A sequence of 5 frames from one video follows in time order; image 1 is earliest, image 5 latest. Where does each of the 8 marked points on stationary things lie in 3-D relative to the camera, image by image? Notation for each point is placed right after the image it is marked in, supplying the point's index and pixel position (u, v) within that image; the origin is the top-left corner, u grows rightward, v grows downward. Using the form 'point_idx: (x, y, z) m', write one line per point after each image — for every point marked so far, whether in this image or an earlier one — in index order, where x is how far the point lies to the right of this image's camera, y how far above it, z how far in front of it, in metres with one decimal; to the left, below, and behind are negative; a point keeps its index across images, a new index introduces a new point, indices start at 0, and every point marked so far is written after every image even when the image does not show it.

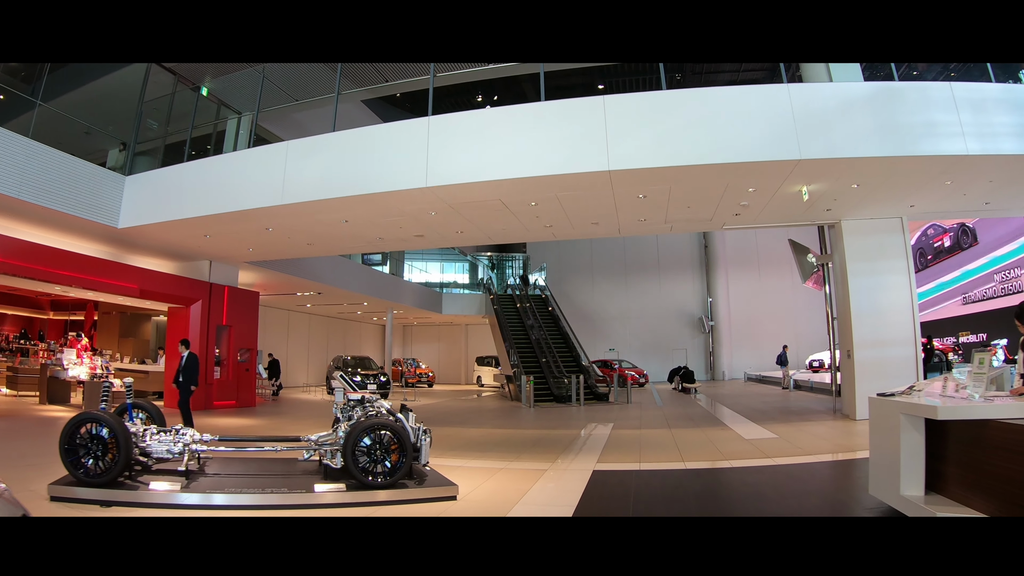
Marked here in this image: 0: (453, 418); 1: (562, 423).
0: (-1.4, -3.1, +12.2) m
1: (+1.0, -2.5, +9.5) m
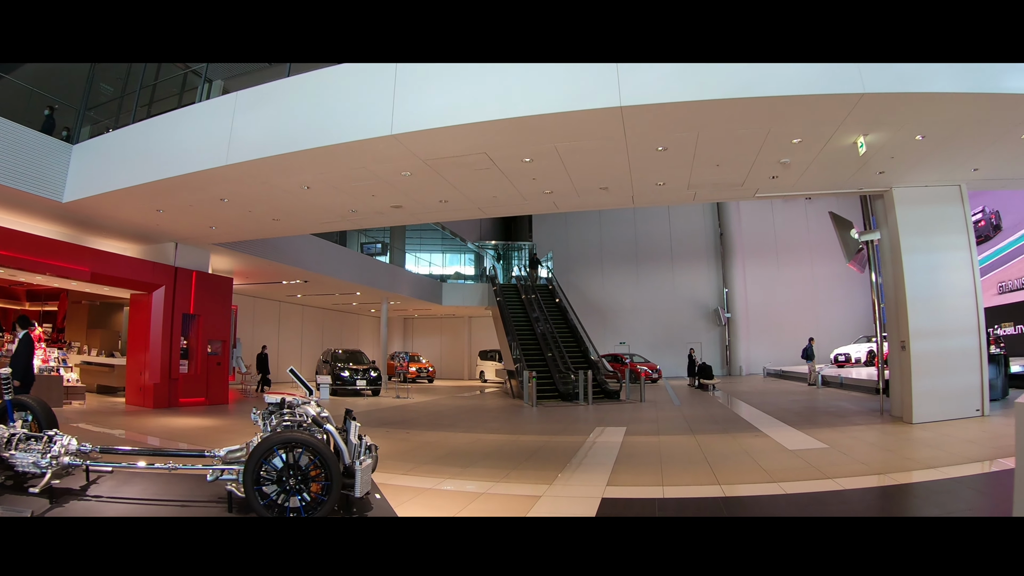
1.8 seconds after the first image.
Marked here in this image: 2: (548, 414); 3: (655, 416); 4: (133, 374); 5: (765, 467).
0: (-1.4, -2.8, +10.8) m
1: (+0.9, -2.2, +8.1) m
2: (+0.8, -2.6, +10.4) m
3: (+2.4, -2.2, +8.7) m
4: (-9.0, -2.0, +12.1) m
5: (+2.7, -1.9, +5.5) m
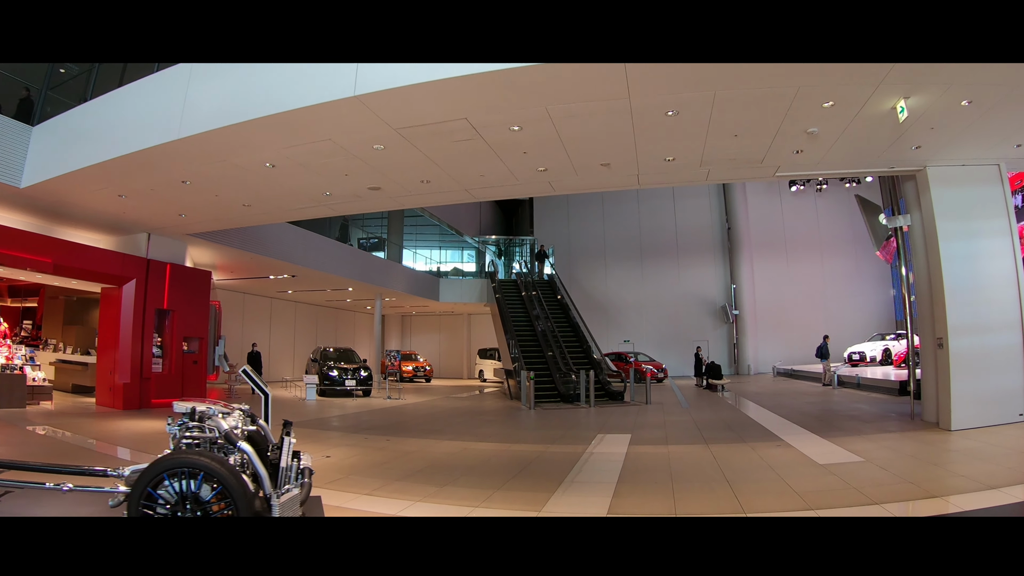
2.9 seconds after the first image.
0: (-1.5, -2.7, +10.1) m
1: (+0.8, -2.1, +7.3) m
2: (+0.7, -2.5, +9.6) m
3: (+2.3, -2.1, +7.9) m
4: (-9.1, -1.8, +11.3) m
5: (+2.5, -1.8, +4.7) m
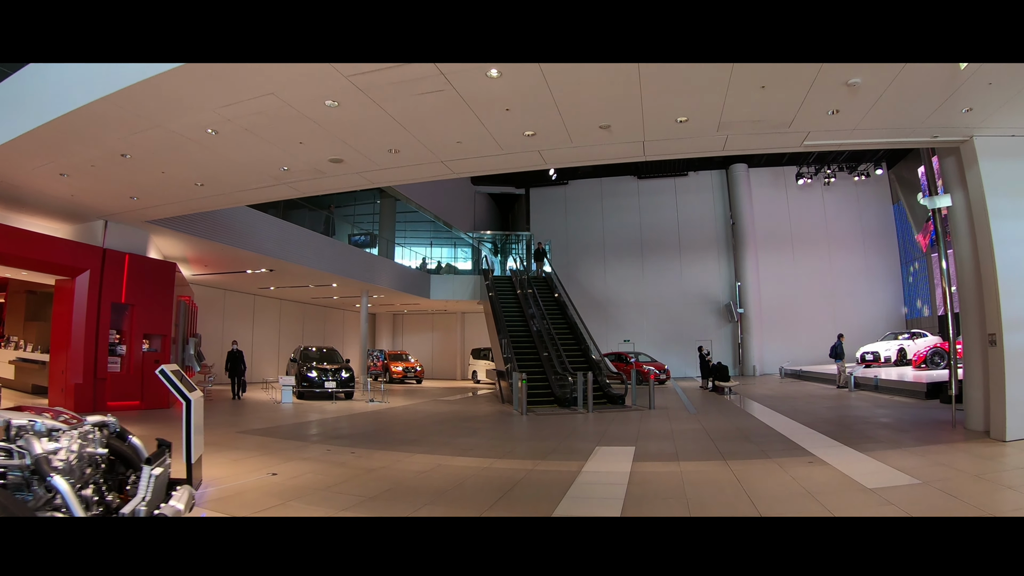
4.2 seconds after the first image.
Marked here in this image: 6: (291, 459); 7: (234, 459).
0: (-1.7, -2.5, +9.1) m
1: (+0.6, -1.9, +6.4) m
2: (+0.5, -2.3, +8.7) m
3: (+2.1, -1.9, +7.0) m
4: (-9.3, -1.7, +10.4) m
5: (+2.4, -1.7, +3.7) m
6: (-2.6, -2.0, +6.1) m
7: (-3.3, -2.1, +6.1) m
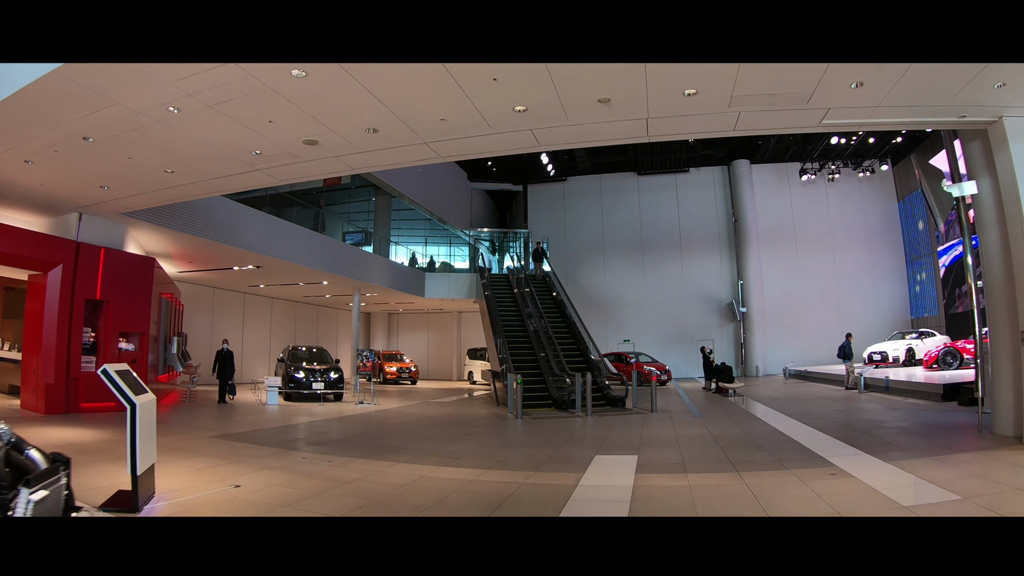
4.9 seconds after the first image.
0: (-1.8, -2.5, +8.6) m
1: (+0.5, -1.9, +5.9) m
2: (+0.4, -2.3, +8.2) m
3: (+2.0, -1.9, +6.5) m
4: (-9.4, -1.6, +9.8) m
5: (+2.3, -1.6, +3.2) m
6: (-2.7, -2.0, +5.6) m
7: (-3.4, -2.0, +5.6) m
